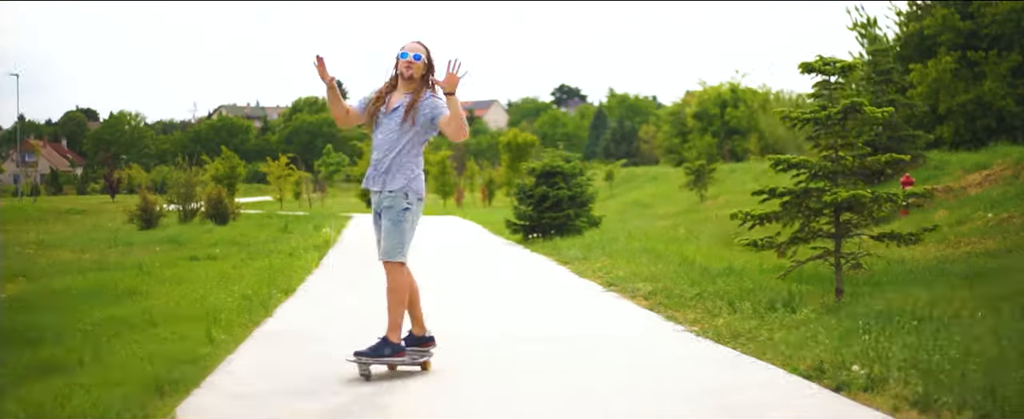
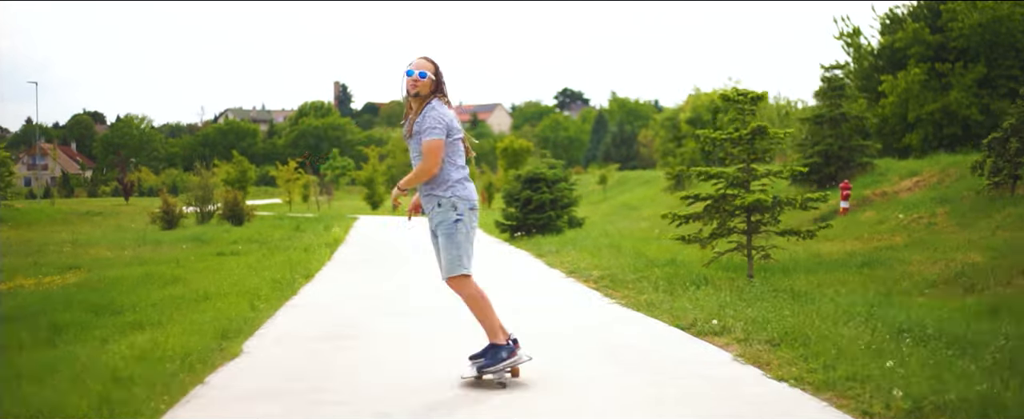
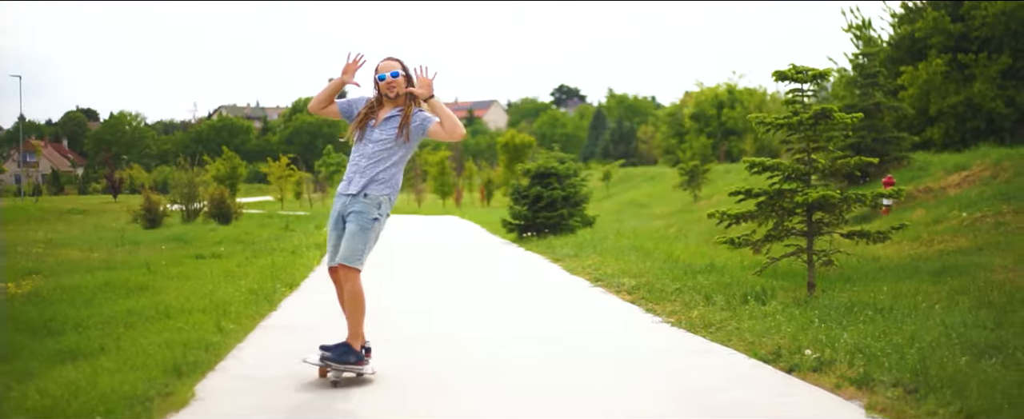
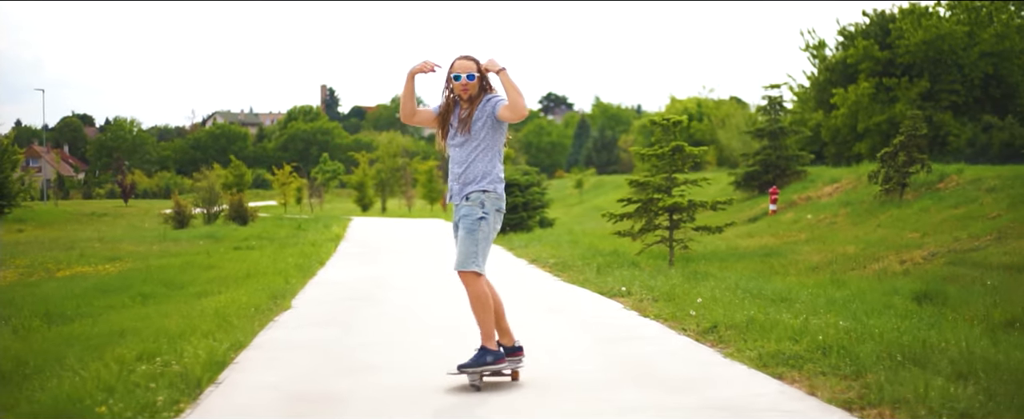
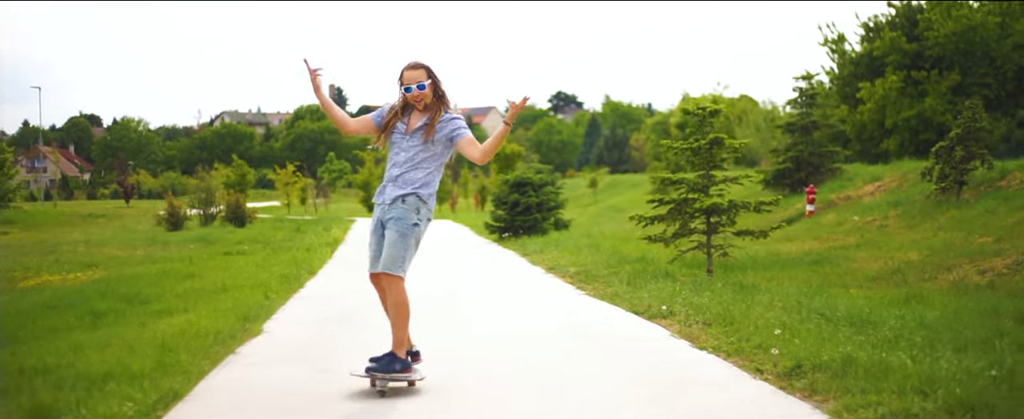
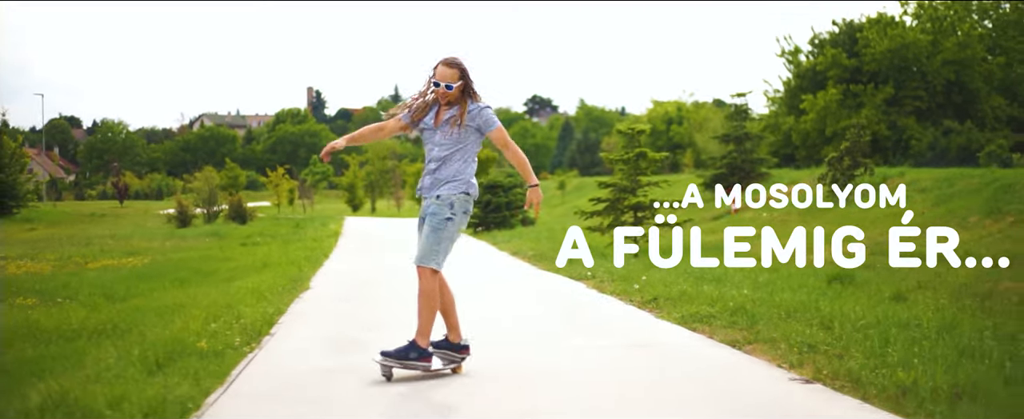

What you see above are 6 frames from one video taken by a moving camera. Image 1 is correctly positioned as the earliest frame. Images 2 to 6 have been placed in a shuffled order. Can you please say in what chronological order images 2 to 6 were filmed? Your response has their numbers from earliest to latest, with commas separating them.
3, 2, 5, 4, 6
